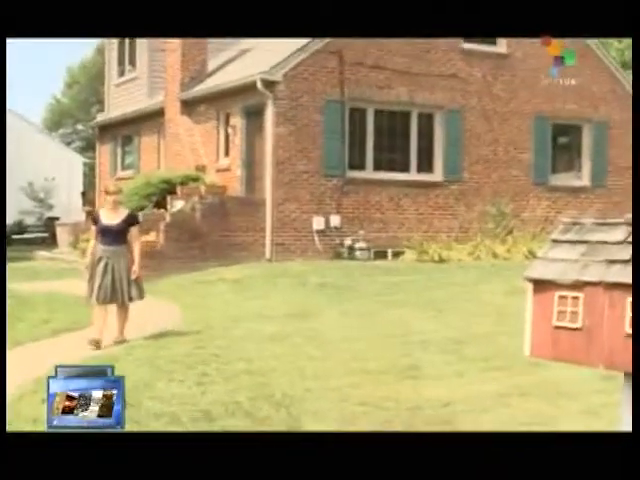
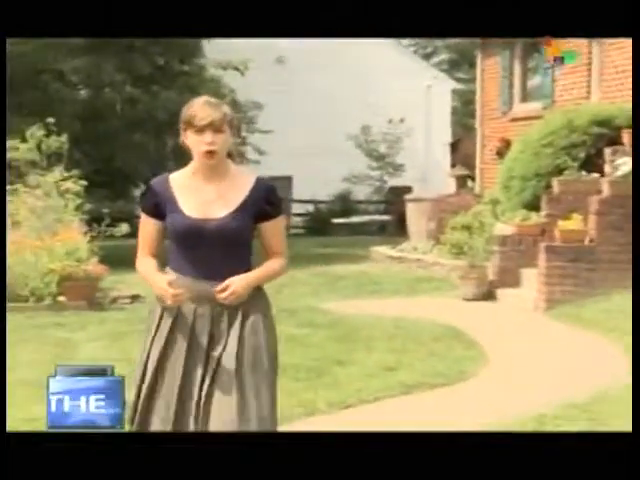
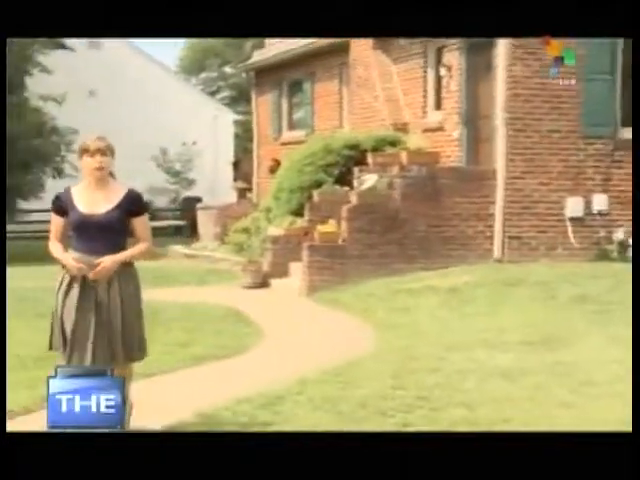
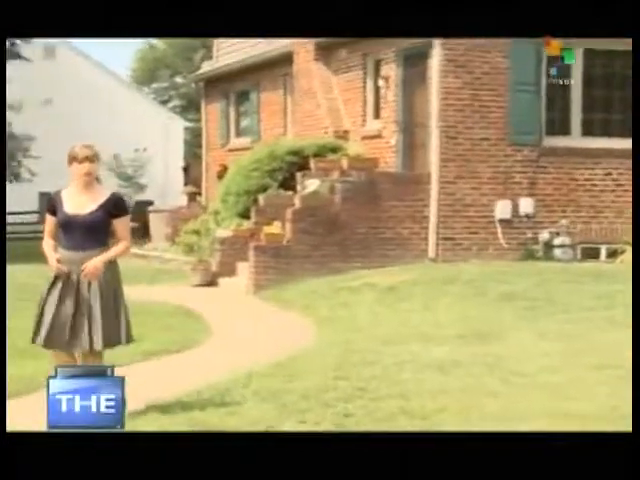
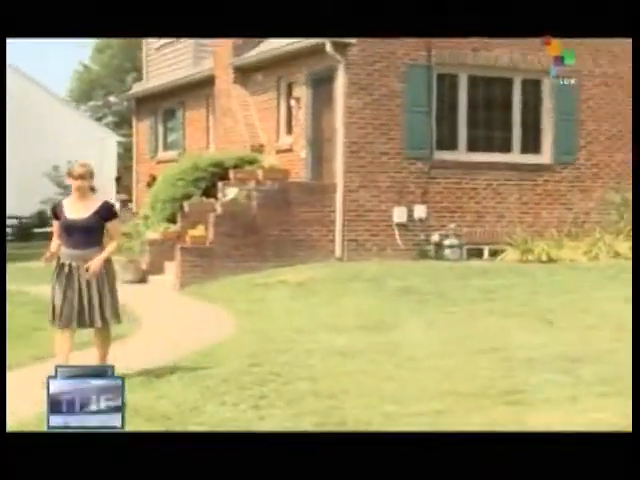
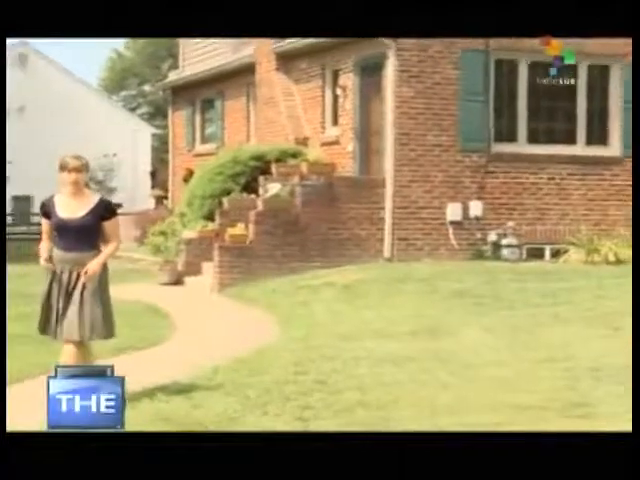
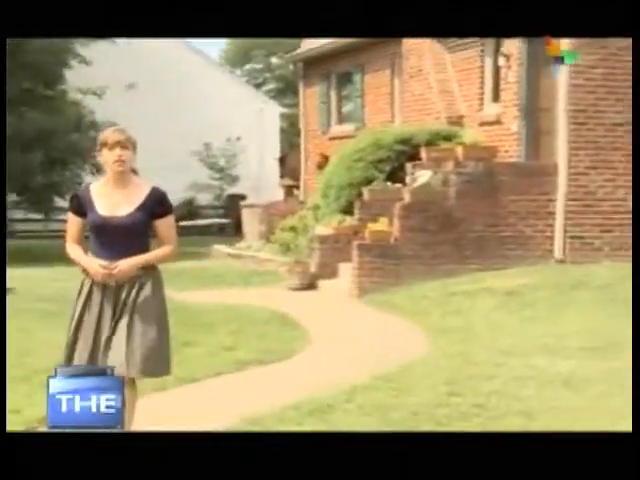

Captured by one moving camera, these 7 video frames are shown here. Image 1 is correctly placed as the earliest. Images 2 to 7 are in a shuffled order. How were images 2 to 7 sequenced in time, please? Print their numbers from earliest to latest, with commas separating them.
5, 6, 4, 3, 7, 2
